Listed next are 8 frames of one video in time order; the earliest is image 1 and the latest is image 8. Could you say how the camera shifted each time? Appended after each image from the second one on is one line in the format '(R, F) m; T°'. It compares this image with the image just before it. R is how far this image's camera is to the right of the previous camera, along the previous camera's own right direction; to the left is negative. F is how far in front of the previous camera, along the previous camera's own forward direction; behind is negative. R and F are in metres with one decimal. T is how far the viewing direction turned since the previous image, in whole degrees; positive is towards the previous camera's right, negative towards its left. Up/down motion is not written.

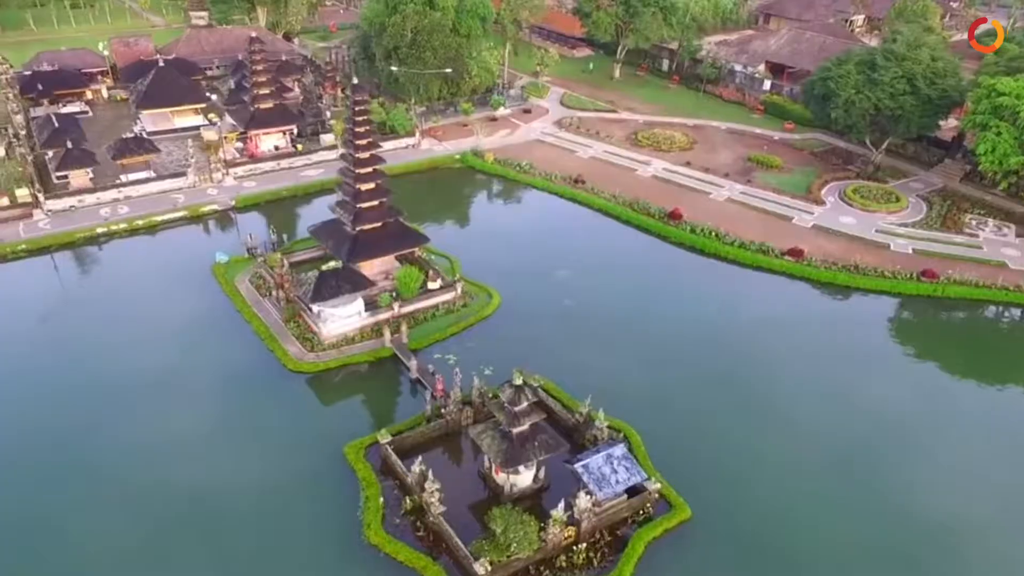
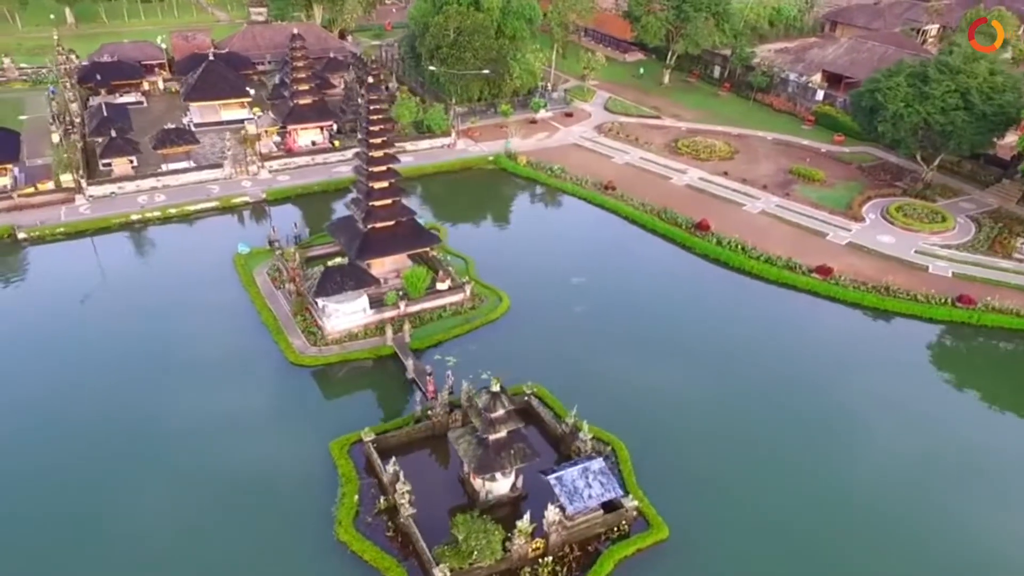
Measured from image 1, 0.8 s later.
(+2.5, +0.3) m; -5°
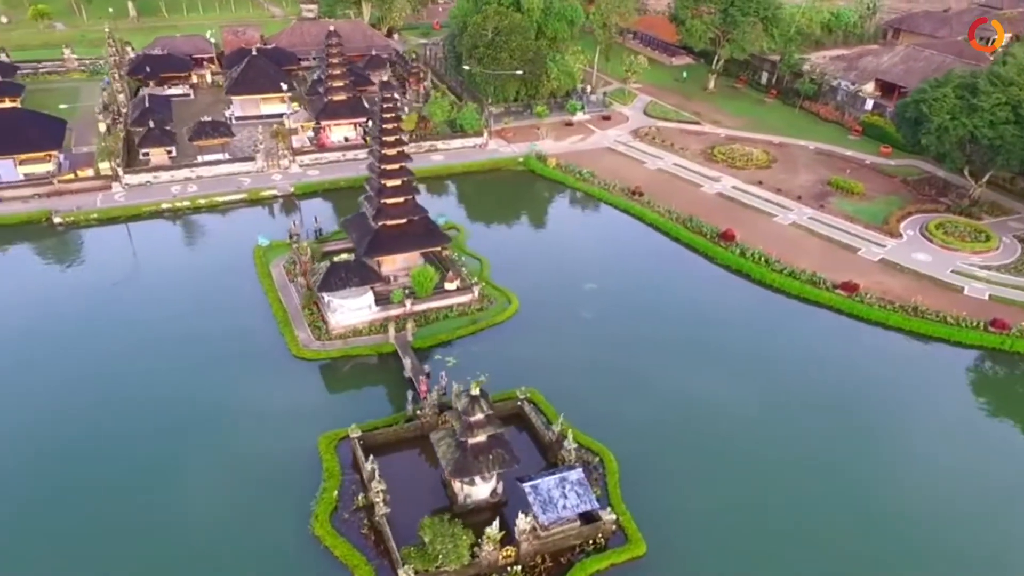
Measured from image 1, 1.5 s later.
(+2.2, +0.3) m; -4°
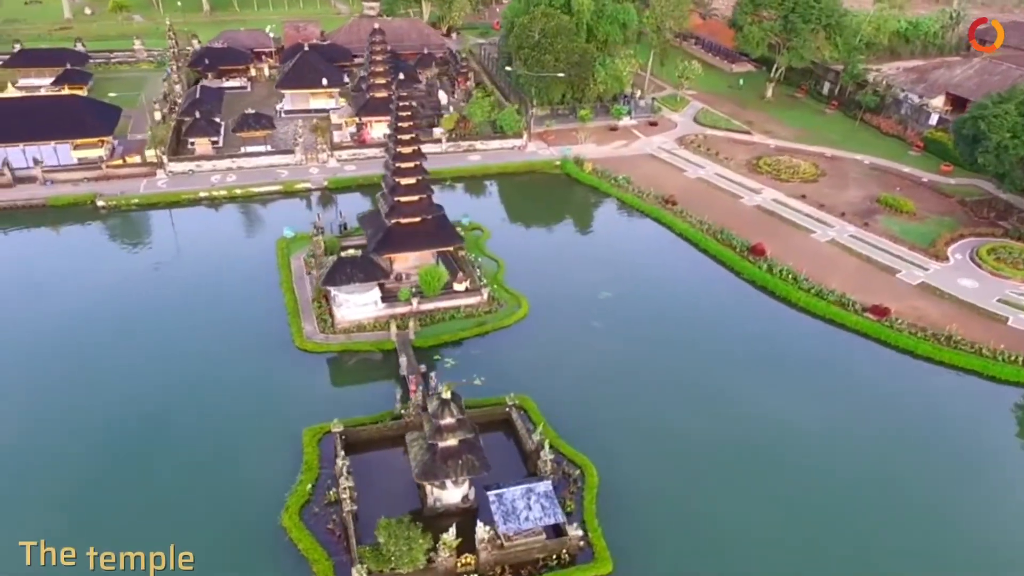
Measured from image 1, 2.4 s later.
(+2.9, +0.5) m; -5°
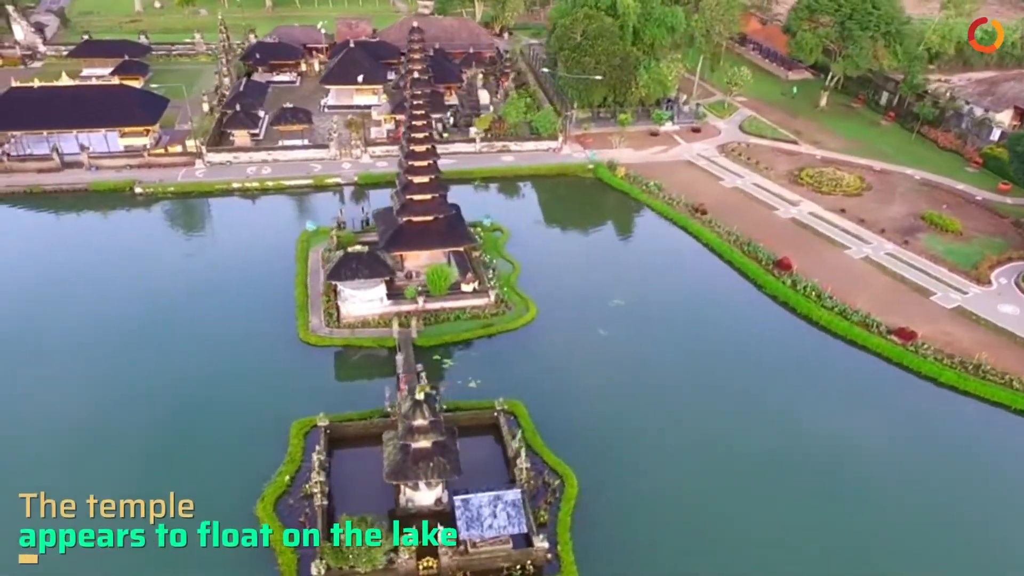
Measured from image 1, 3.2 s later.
(+2.6, +0.4) m; -5°
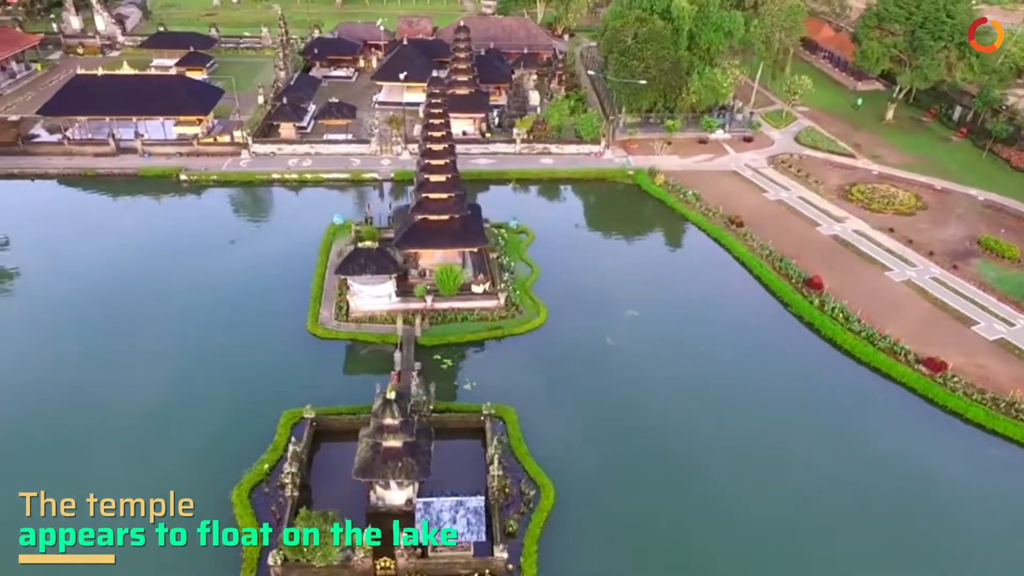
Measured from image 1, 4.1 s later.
(+2.9, +0.5) m; -6°
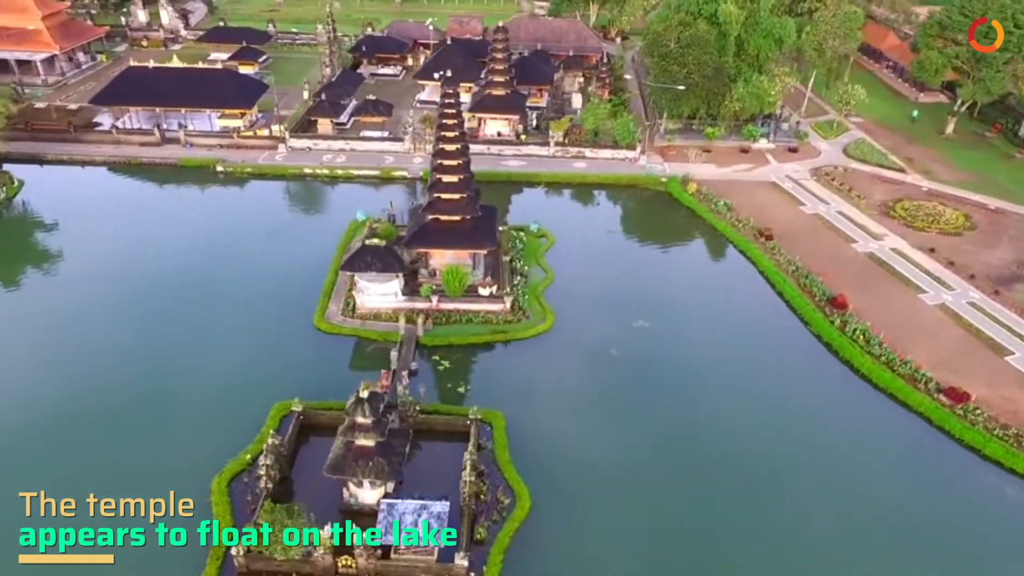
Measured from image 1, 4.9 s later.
(+2.6, +0.5) m; -5°
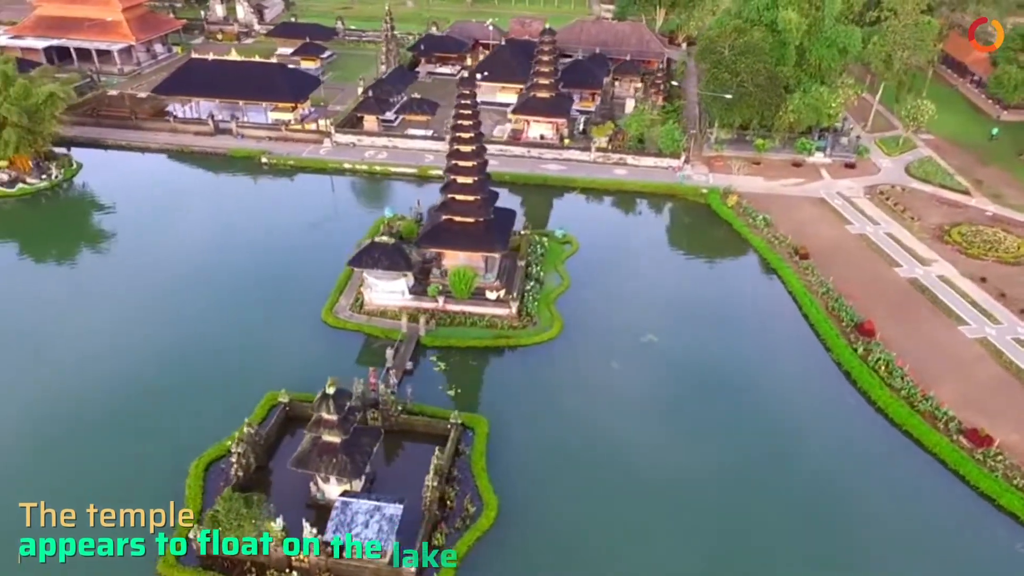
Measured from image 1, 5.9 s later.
(+3.2, +0.6) m; -6°
